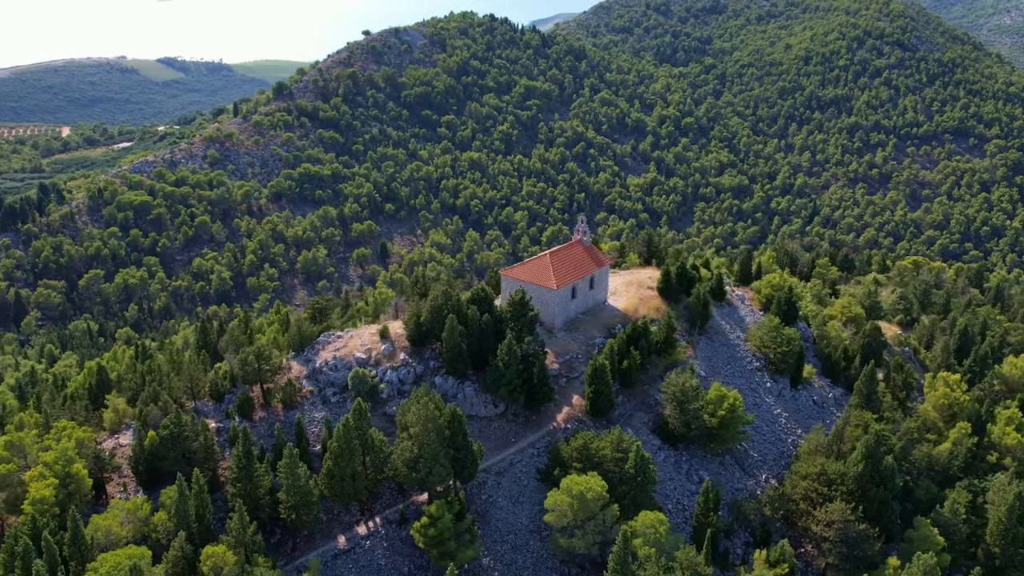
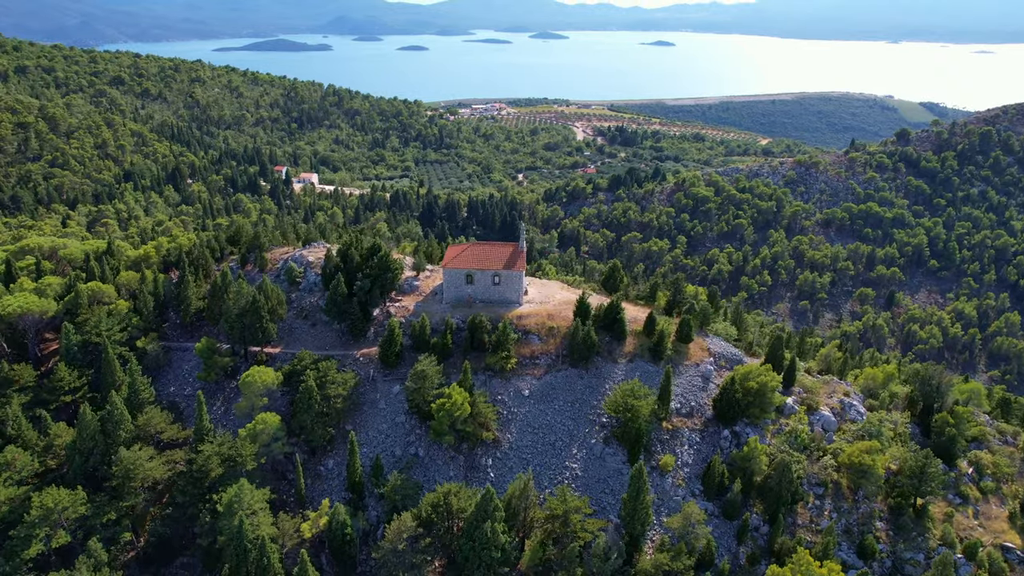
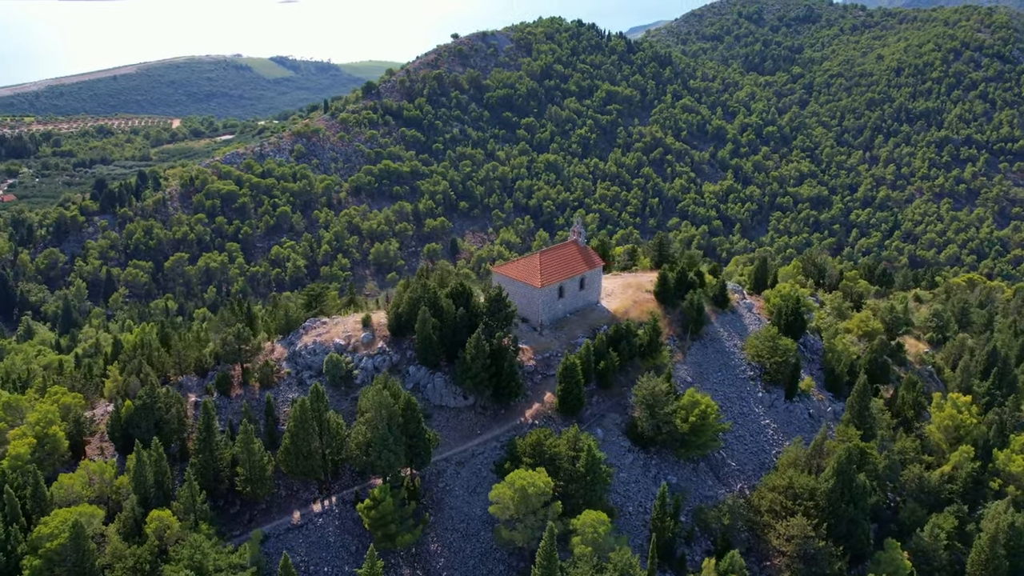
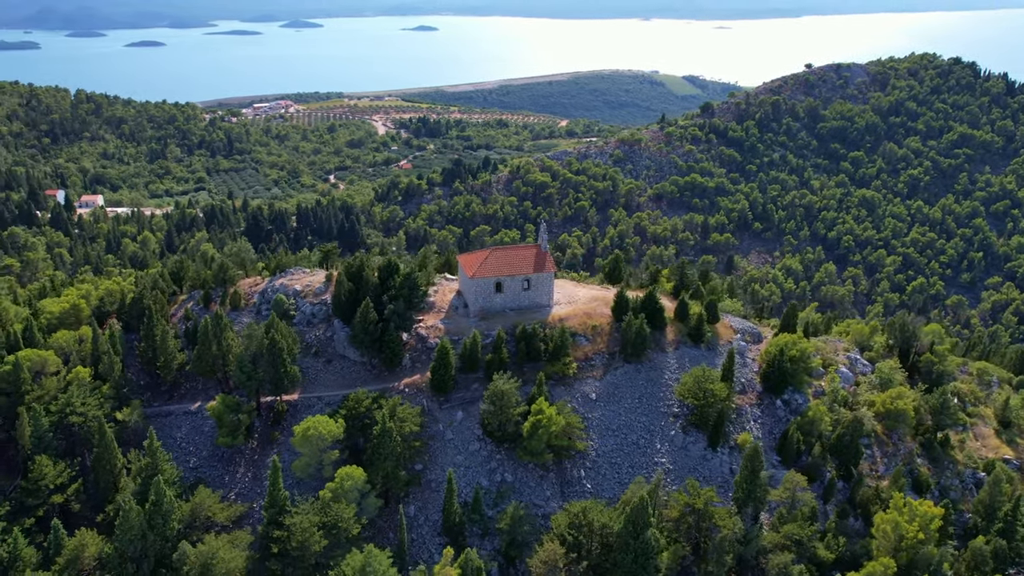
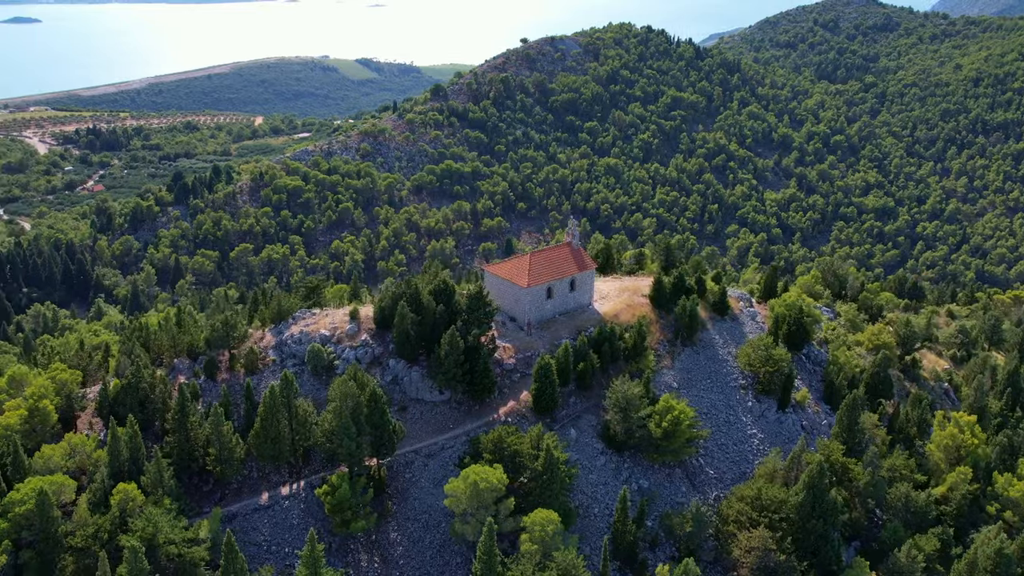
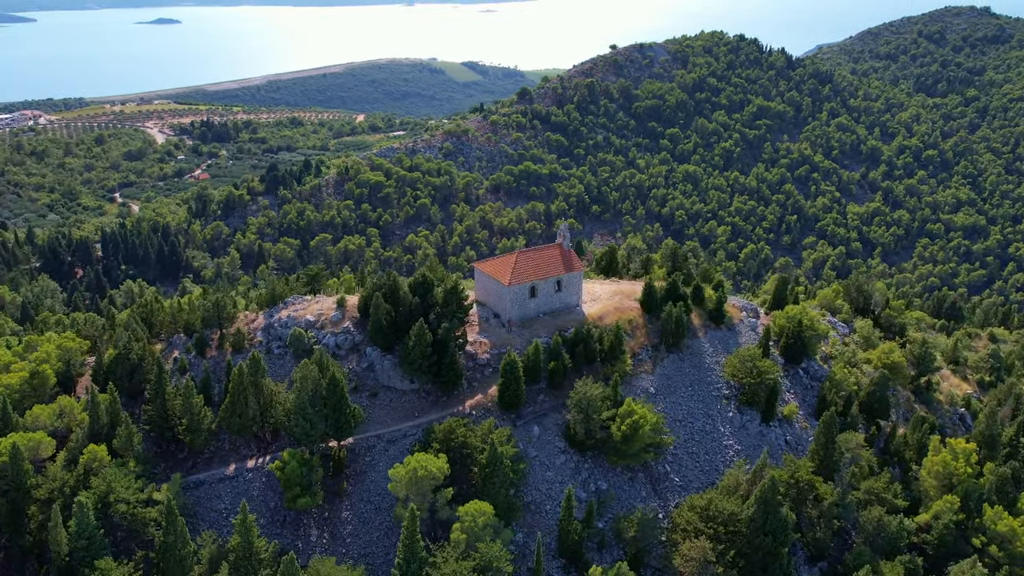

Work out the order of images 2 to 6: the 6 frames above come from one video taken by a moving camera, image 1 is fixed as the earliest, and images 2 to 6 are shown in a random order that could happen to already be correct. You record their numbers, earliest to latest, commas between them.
3, 5, 6, 4, 2
